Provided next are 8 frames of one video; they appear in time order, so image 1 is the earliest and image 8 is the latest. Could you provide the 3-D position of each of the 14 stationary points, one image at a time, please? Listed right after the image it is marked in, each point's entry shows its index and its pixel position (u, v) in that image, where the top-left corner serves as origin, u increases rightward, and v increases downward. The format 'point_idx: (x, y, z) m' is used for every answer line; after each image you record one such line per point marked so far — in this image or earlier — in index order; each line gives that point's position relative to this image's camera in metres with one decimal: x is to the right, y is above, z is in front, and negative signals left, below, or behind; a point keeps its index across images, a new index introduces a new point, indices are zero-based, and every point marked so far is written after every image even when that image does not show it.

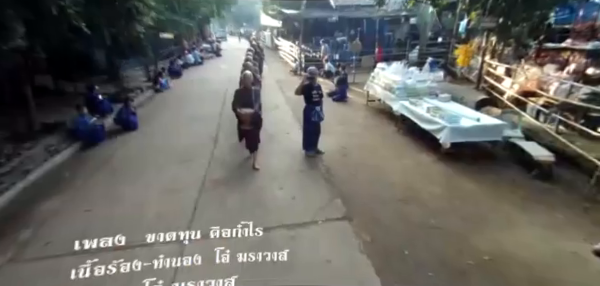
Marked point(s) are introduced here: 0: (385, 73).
0: (+2.3, +1.9, +7.9) m
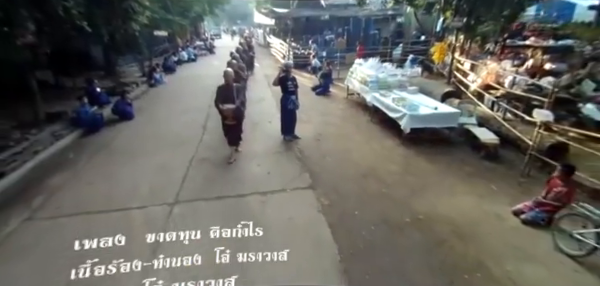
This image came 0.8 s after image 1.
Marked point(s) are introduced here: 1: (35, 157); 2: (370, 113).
0: (+1.8, +2.2, +8.6) m
1: (-5.0, -0.2, +5.5) m
2: (+1.9, +0.9, +7.9) m
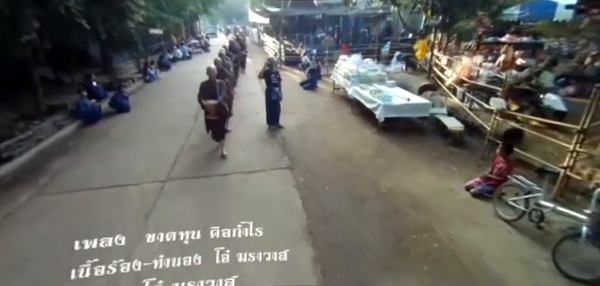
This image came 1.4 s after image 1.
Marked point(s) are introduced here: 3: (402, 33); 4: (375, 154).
0: (+1.4, +2.5, +9.1) m
1: (-5.4, 0.0, +6.0) m
2: (+1.5, +1.1, +8.4) m
3: (+5.7, +6.1, +15.9) m
4: (+1.5, -0.2, +5.8) m
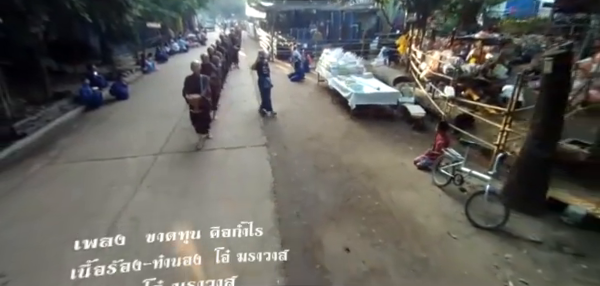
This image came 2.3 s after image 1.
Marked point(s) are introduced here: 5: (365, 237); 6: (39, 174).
0: (+0.9, +2.9, +9.8) m
1: (-5.9, +0.4, +6.7) m
2: (+1.0, +1.5, +9.2) m
3: (+5.2, +6.6, +16.6) m
4: (+1.0, +0.2, +6.5) m
5: (+0.8, -1.2, +3.7) m
6: (-4.5, -0.5, +4.9) m
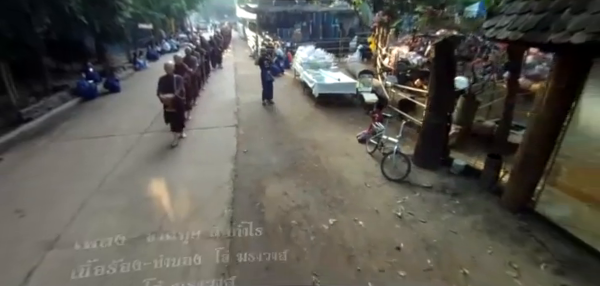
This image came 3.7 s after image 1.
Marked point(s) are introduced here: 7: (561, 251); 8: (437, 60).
0: (0.0, +3.4, +10.9) m
1: (-6.7, +0.8, +7.7) m
2: (+0.1, +2.0, +10.2) m
3: (+4.2, +7.0, +17.7) m
4: (+0.2, +0.6, +7.6) m
5: (0.0, -0.7, +4.7) m
6: (-5.4, -0.1, +5.9) m
7: (+3.0, -1.3, +3.3) m
8: (+2.2, +1.3, +4.6) m
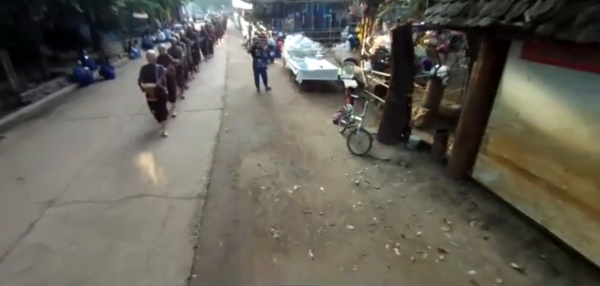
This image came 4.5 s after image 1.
0: (-0.5, +3.9, +11.3) m
1: (-7.2, +1.3, +8.2) m
2: (-0.4, +2.5, +10.7) m
3: (+3.8, +7.8, +18.0) m
4: (-0.3, +1.1, +8.1) m
5: (-0.5, -0.3, +5.2) m
6: (-5.9, +0.3, +6.5) m
7: (+2.5, -0.9, +3.8) m
8: (+1.7, +1.7, +5.0) m
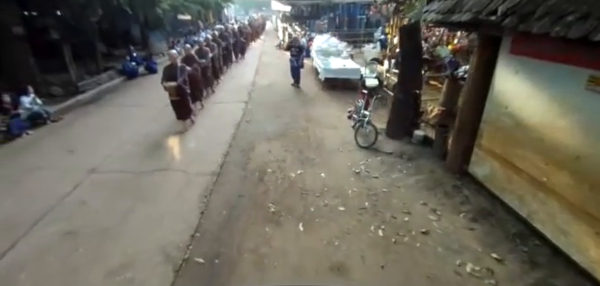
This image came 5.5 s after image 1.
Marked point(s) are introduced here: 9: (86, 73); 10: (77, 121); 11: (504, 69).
0: (+0.7, +4.1, +11.7) m
1: (-6.5, +1.9, +9.5) m
2: (+0.6, +2.7, +11.1) m
3: (+5.9, +7.7, +17.8) m
4: (+0.3, +1.3, +8.5) m
5: (-0.3, -0.1, +5.7) m
6: (-5.5, +0.8, +7.6) m
7: (+2.4, -0.8, +3.9) m
8: (+1.9, +1.8, +5.2) m
9: (-8.0, +2.6, +10.8) m
10: (-5.4, +0.5, +7.0) m
11: (+2.6, +0.9, +3.6) m
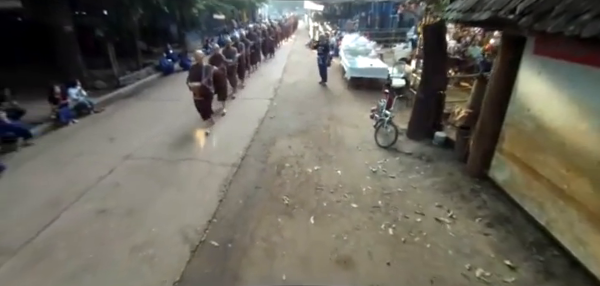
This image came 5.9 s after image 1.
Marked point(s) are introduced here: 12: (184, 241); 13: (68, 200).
0: (+1.8, +4.1, +11.7) m
1: (-5.7, +2.2, +10.2) m
2: (+1.6, +2.7, +11.1) m
3: (+7.8, +7.5, +17.3) m
4: (+1.0, +1.3, +8.6) m
5: (0.0, 0.0, +5.8) m
6: (-4.8, +1.1, +8.2) m
7: (+2.6, -0.9, +3.8) m
8: (+2.3, +1.8, +5.1) m
9: (-6.9, +3.0, +11.7) m
10: (-4.8, +0.8, +7.6) m
11: (+2.8, +0.9, +3.5) m
12: (-1.3, -1.1, +3.3) m
13: (-3.3, -0.8, +4.1) m
